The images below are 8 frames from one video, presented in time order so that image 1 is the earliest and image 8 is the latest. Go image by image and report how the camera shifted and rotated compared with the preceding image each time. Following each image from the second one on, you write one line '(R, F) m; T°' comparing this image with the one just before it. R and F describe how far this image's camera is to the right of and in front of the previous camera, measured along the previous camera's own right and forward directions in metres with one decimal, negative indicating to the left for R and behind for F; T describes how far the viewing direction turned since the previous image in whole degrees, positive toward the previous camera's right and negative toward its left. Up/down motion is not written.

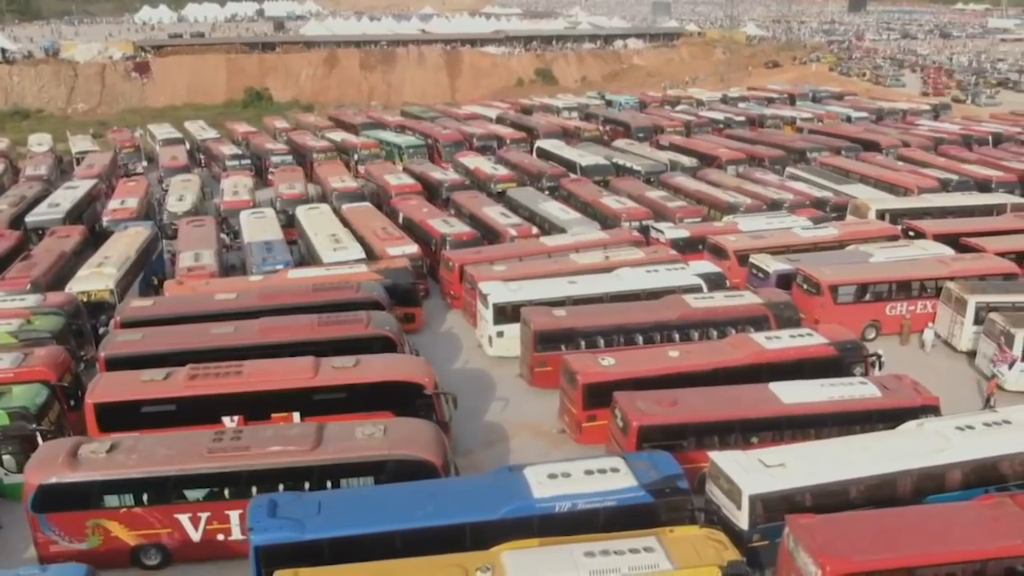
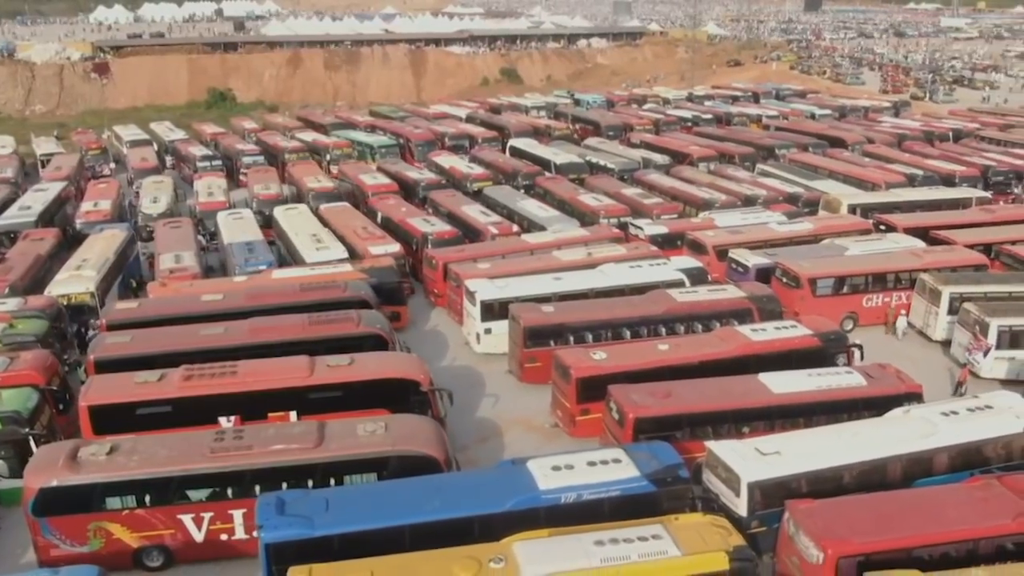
(-0.4, -0.1) m; +2°
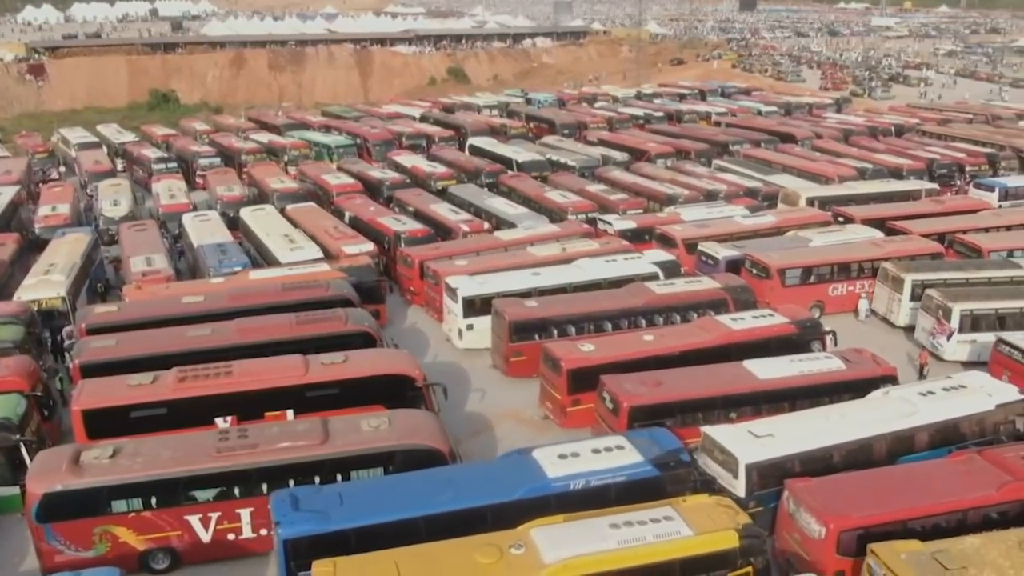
(-0.6, -0.1) m; +3°
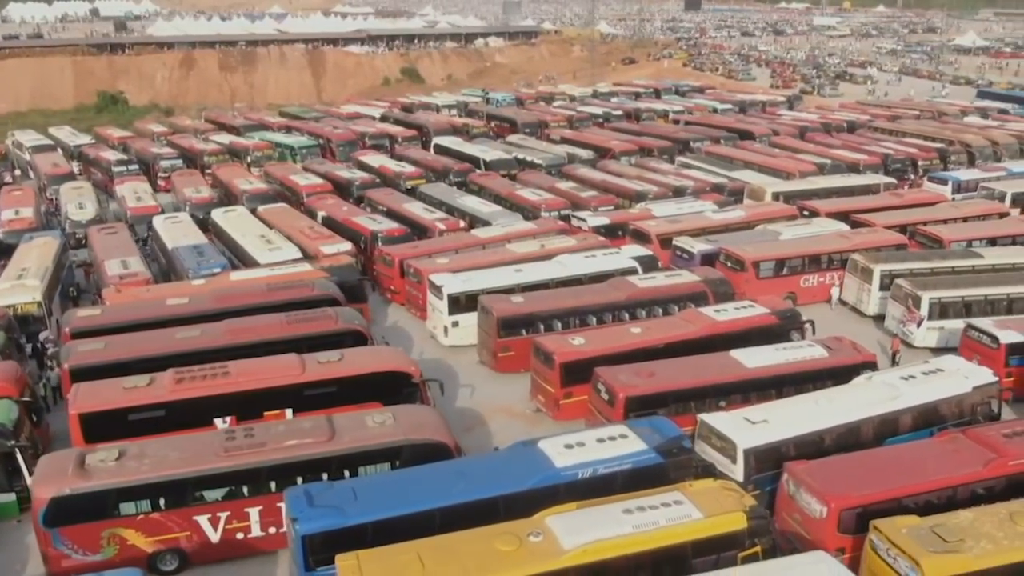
(-0.5, -0.1) m; +3°
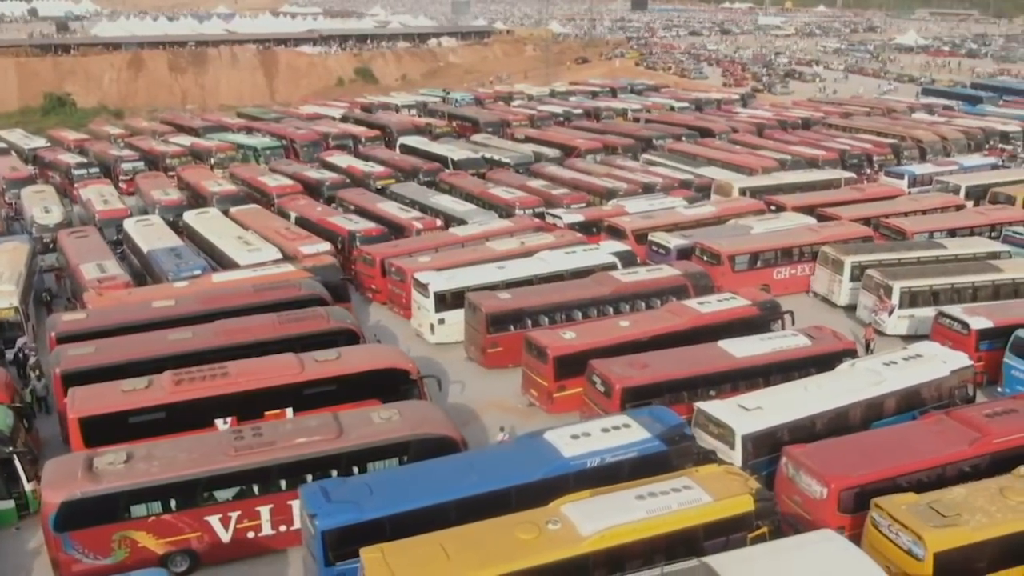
(-0.5, -0.1) m; +3°
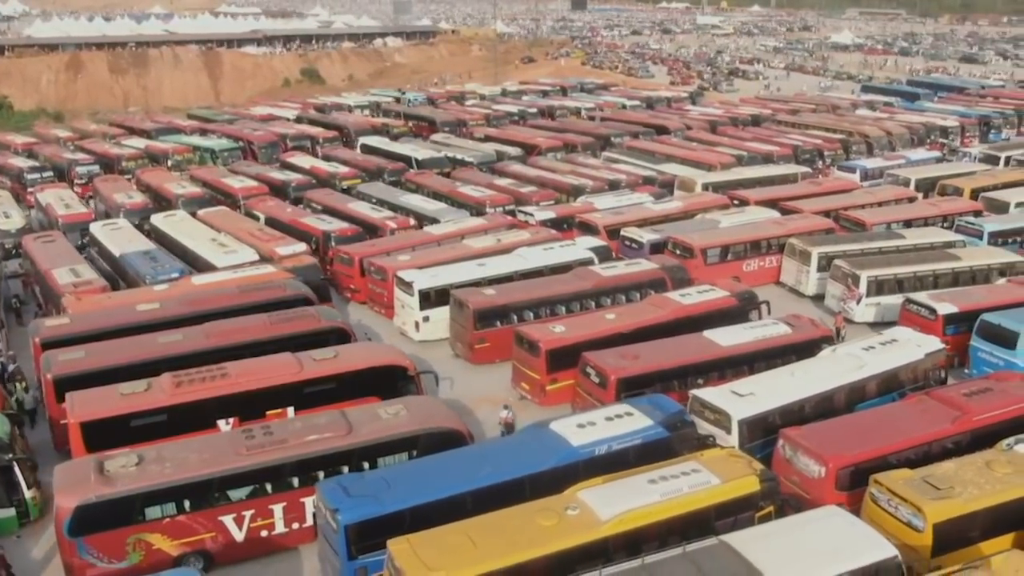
(-0.6, -0.2) m; +3°
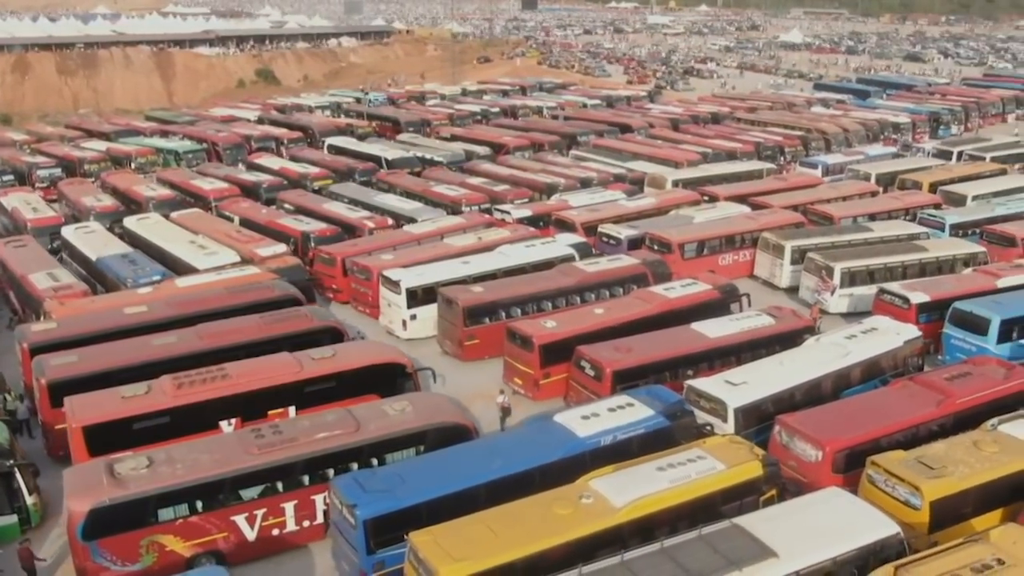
(-0.5, -0.1) m; +3°
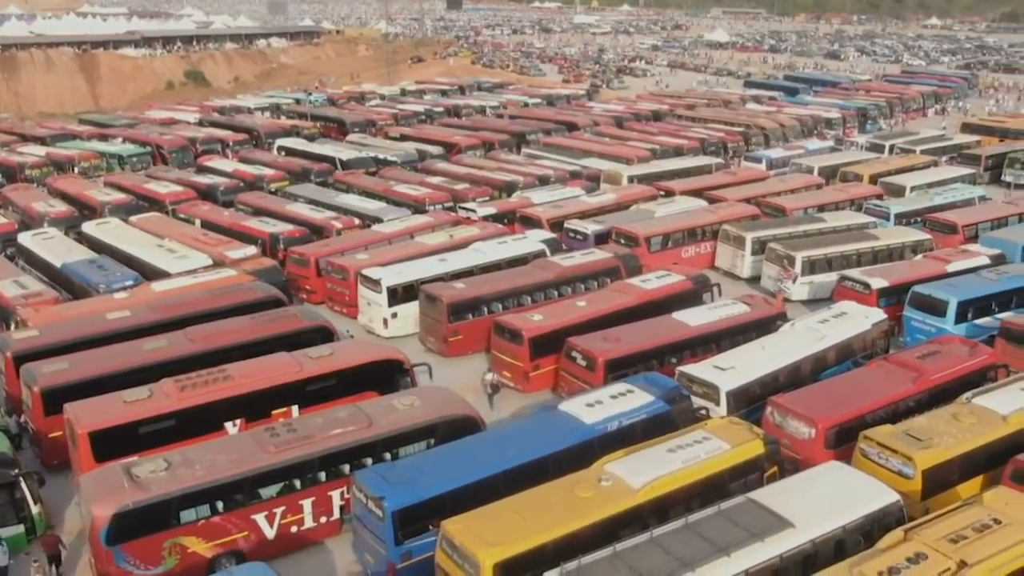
(-0.8, -0.2) m; +4°
